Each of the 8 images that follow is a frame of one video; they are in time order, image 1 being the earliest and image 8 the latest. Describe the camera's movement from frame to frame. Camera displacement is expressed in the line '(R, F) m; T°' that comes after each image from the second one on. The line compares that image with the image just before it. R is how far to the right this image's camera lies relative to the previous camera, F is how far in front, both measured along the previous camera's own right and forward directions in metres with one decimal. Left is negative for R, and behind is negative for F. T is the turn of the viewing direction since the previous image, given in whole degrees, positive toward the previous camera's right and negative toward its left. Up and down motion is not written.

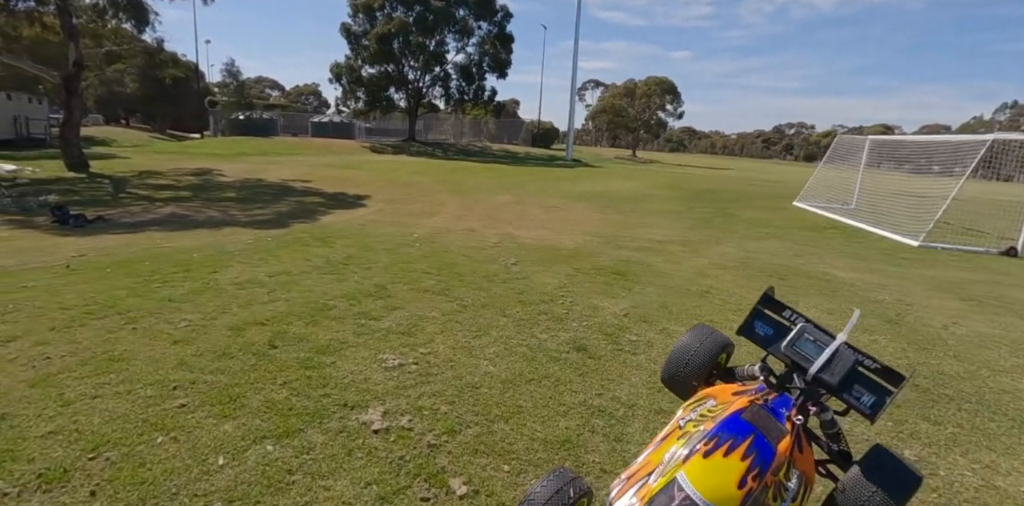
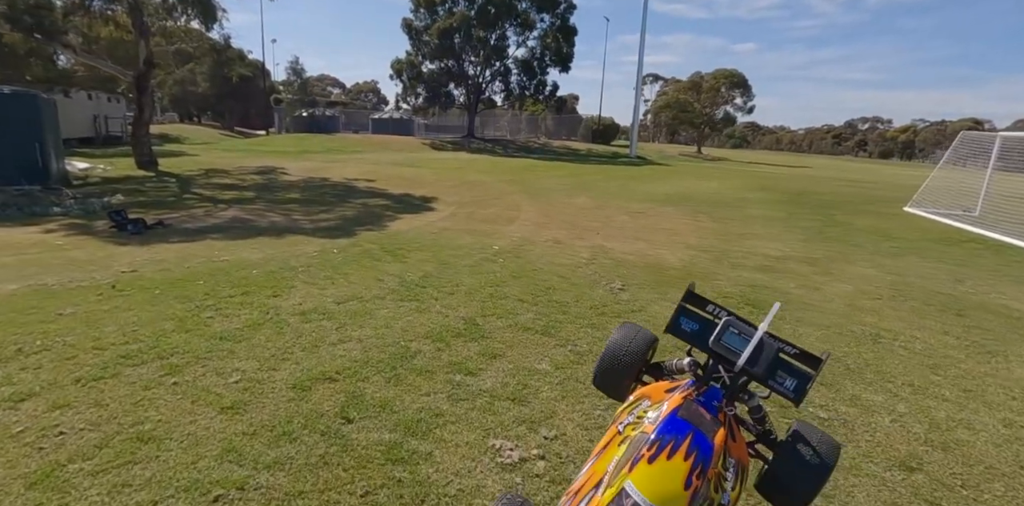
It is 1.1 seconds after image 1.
(-0.6, +1.1) m; -5°
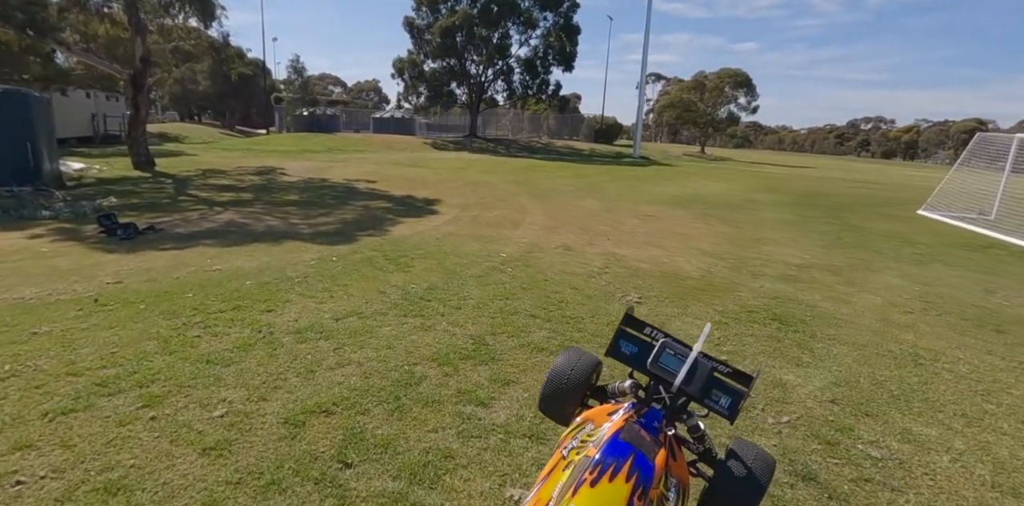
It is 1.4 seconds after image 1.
(-0.1, +0.3) m; 0°
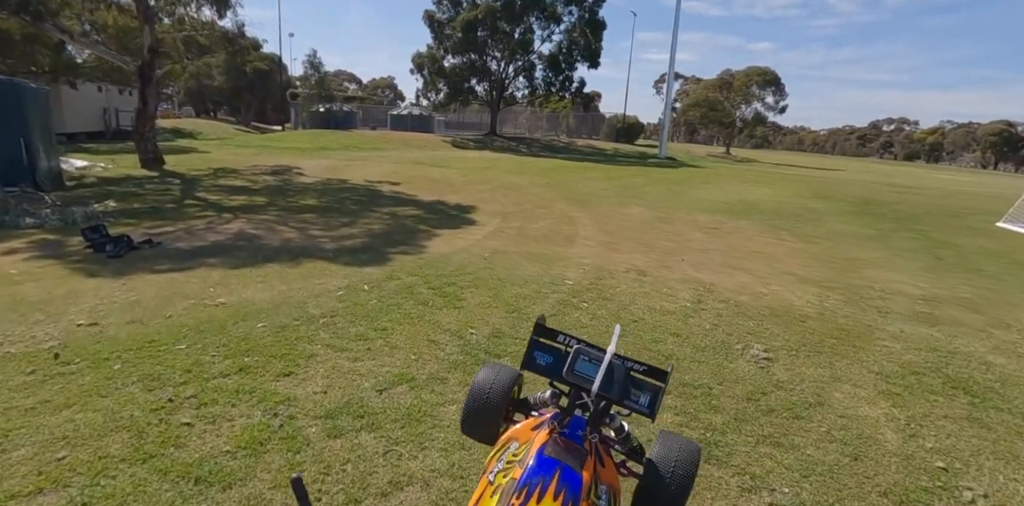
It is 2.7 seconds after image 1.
(-0.6, +1.2) m; -1°
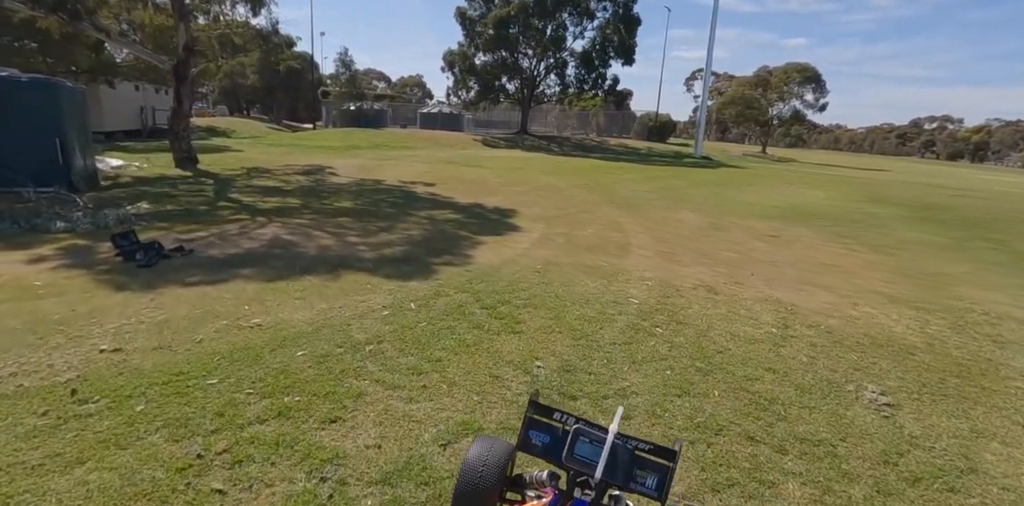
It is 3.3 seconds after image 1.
(-0.3, +0.5) m; -3°
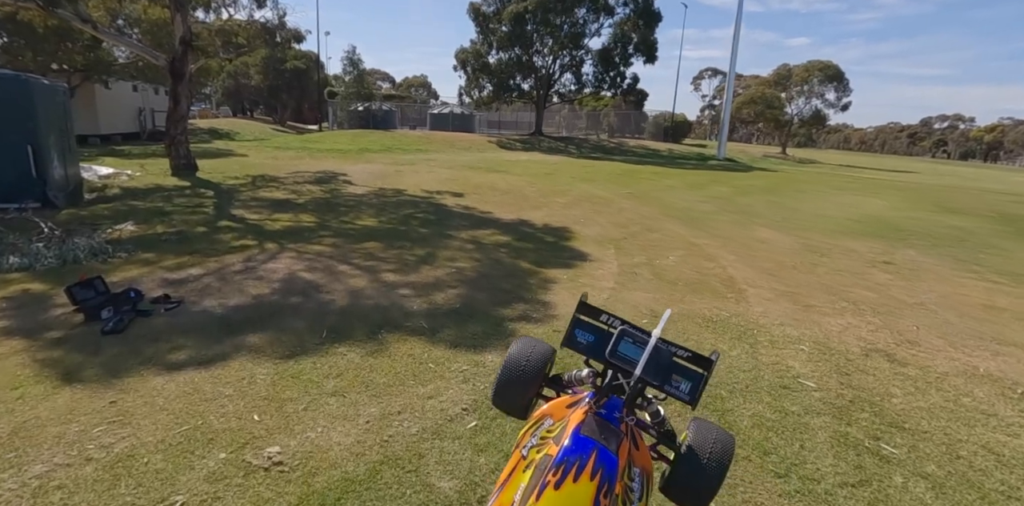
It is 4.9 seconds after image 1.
(-0.8, +1.5) m; 0°
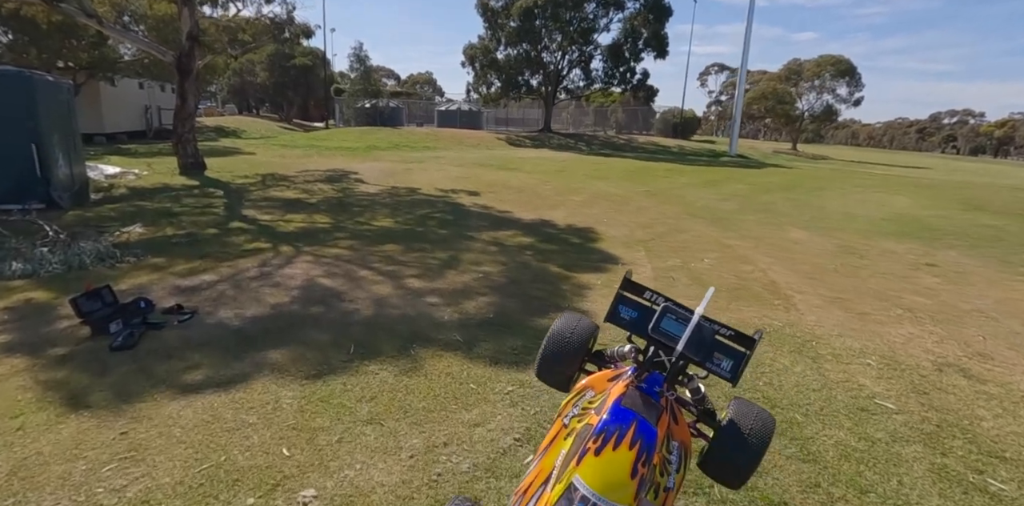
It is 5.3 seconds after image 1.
(-0.3, +0.3) m; 0°
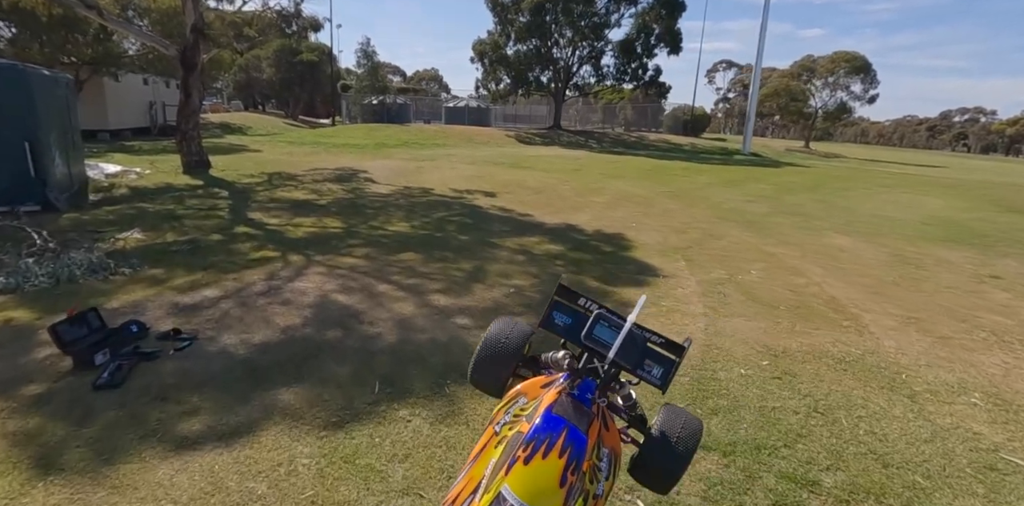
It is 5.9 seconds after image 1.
(-0.3, +0.5) m; 0°
